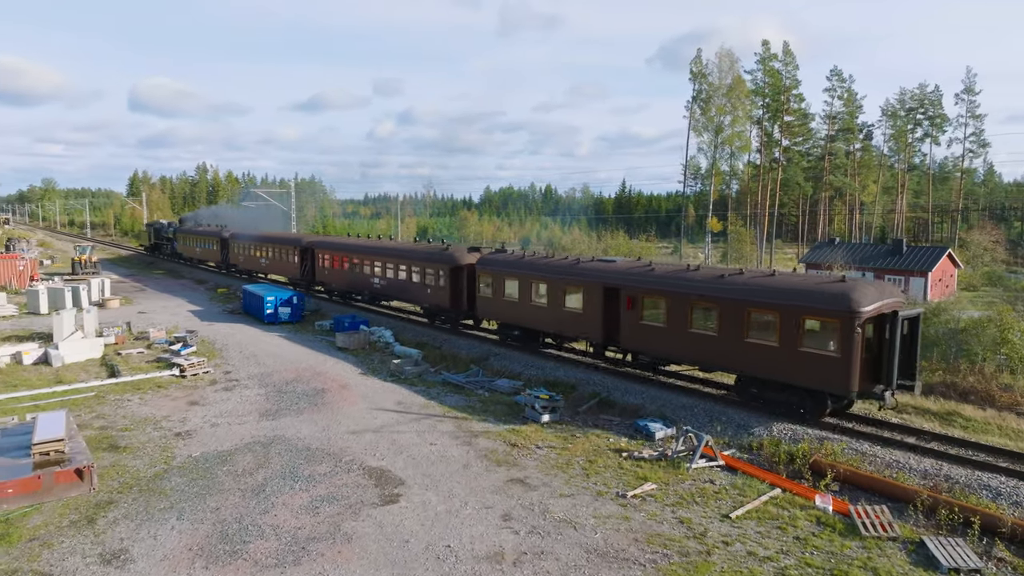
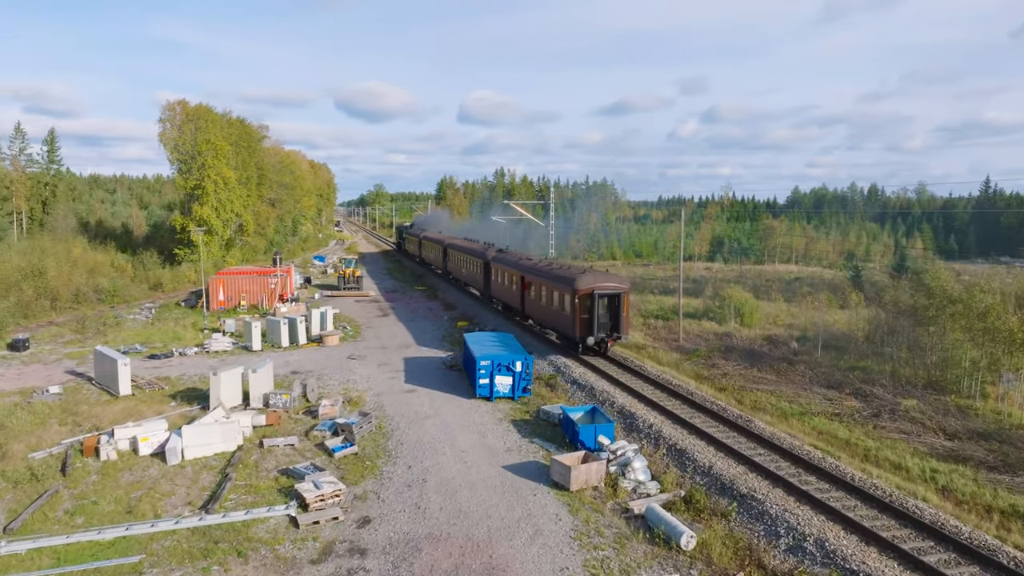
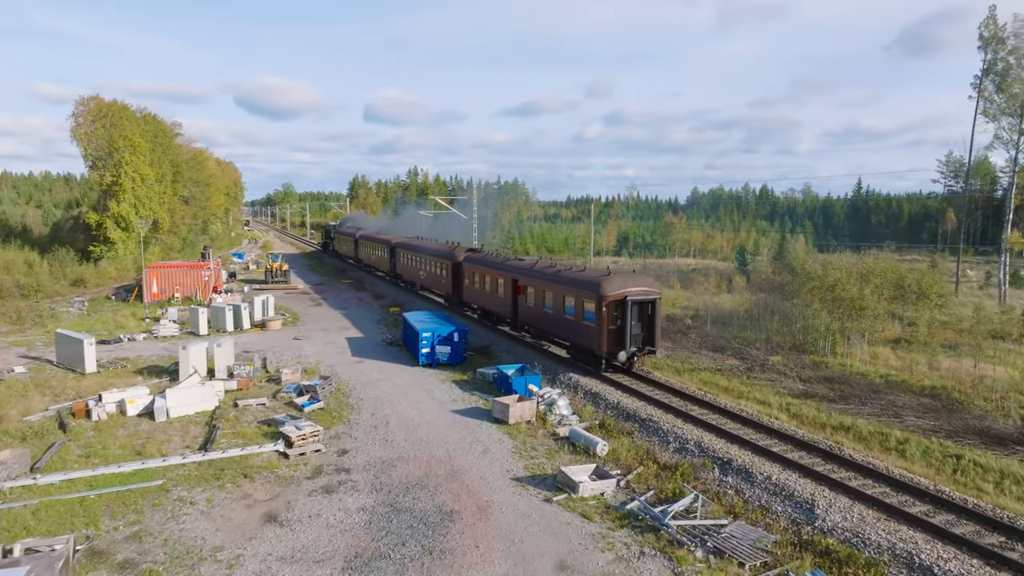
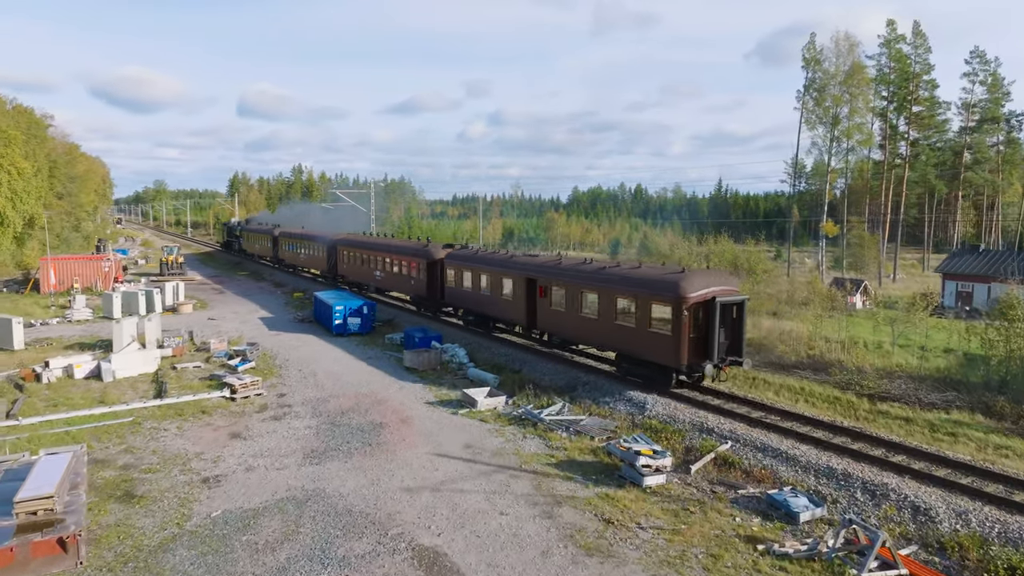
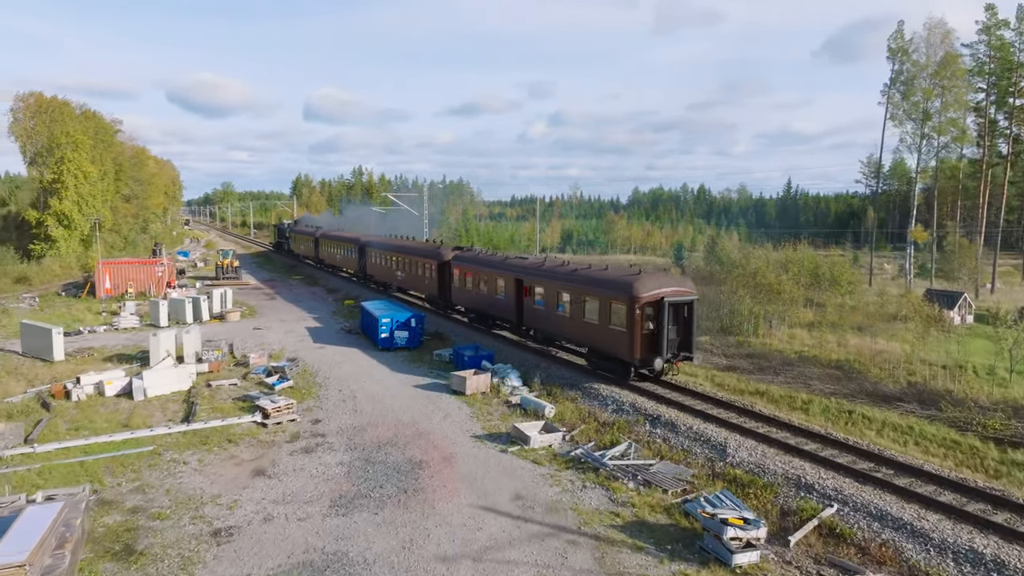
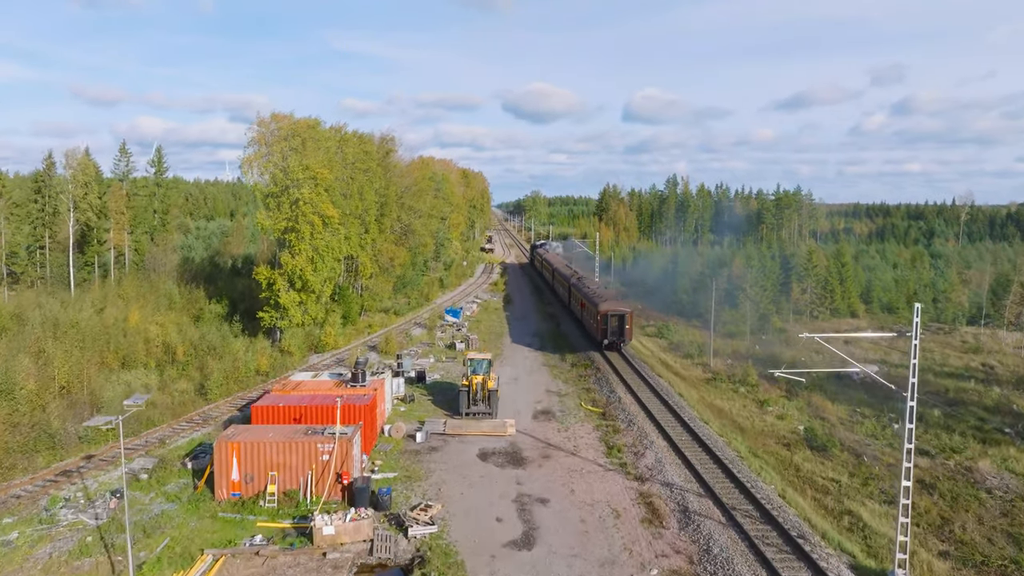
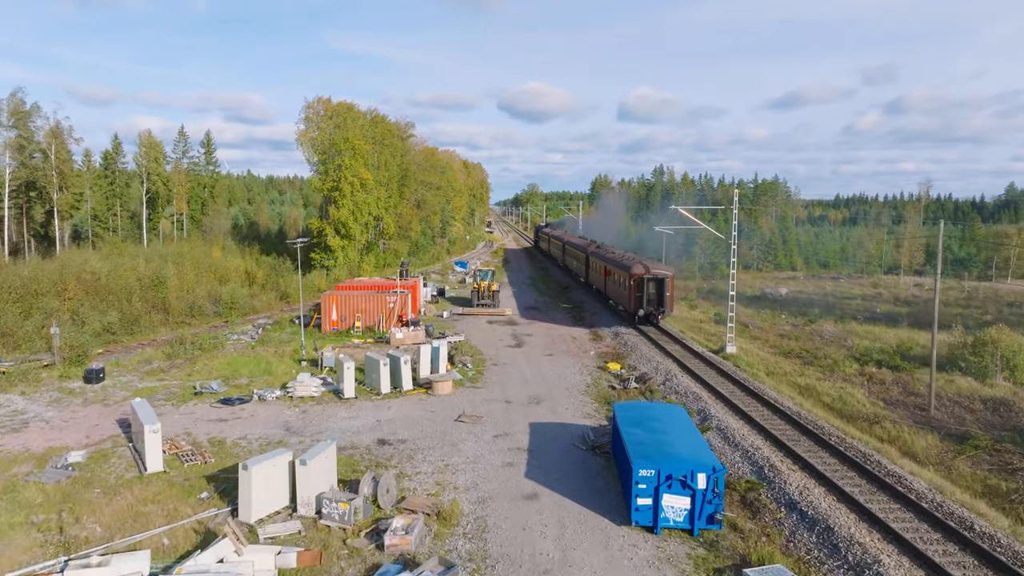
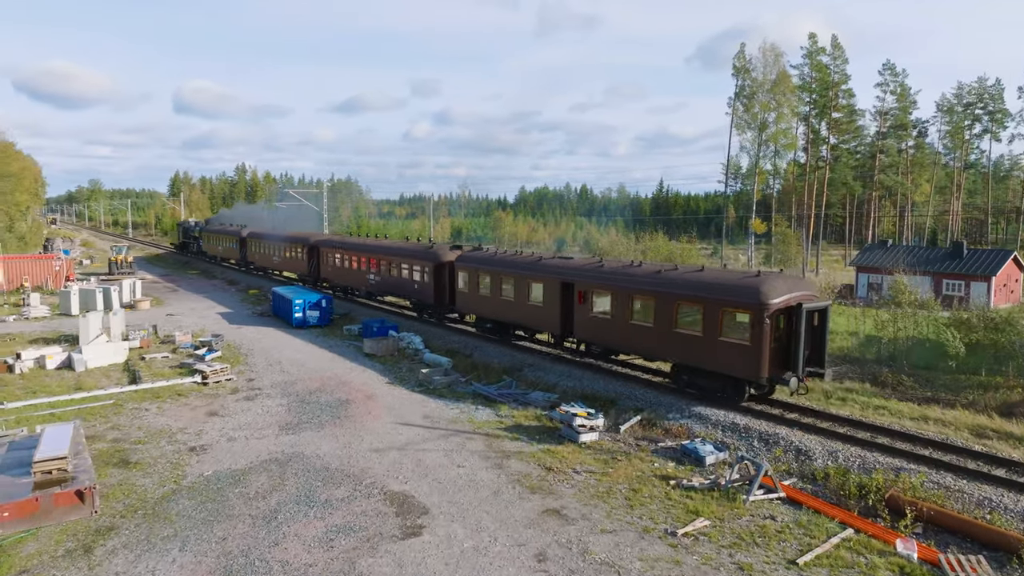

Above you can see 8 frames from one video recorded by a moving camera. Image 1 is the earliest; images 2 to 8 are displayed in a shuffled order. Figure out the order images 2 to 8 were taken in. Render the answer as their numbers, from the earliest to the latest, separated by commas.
8, 4, 5, 3, 2, 7, 6
